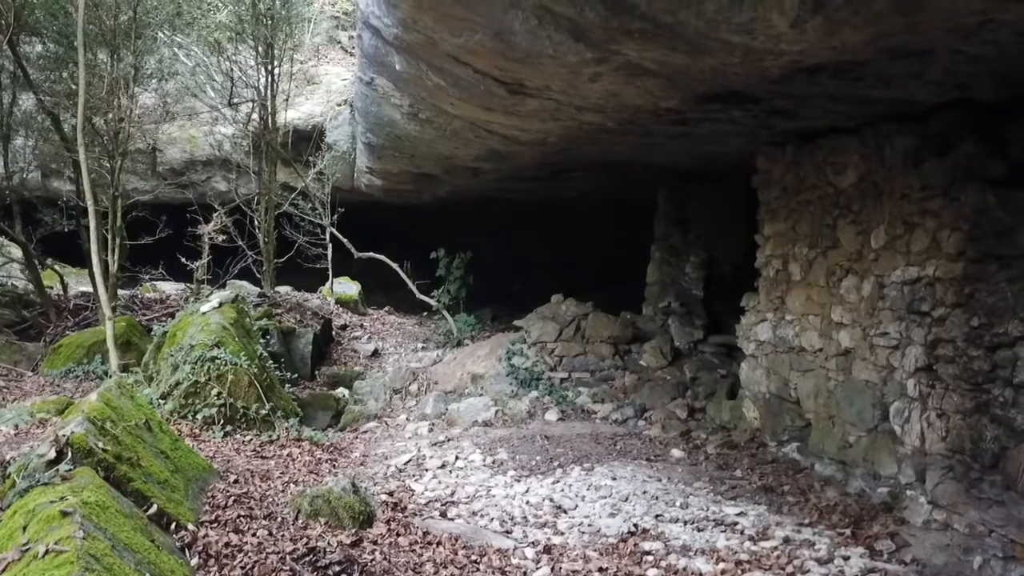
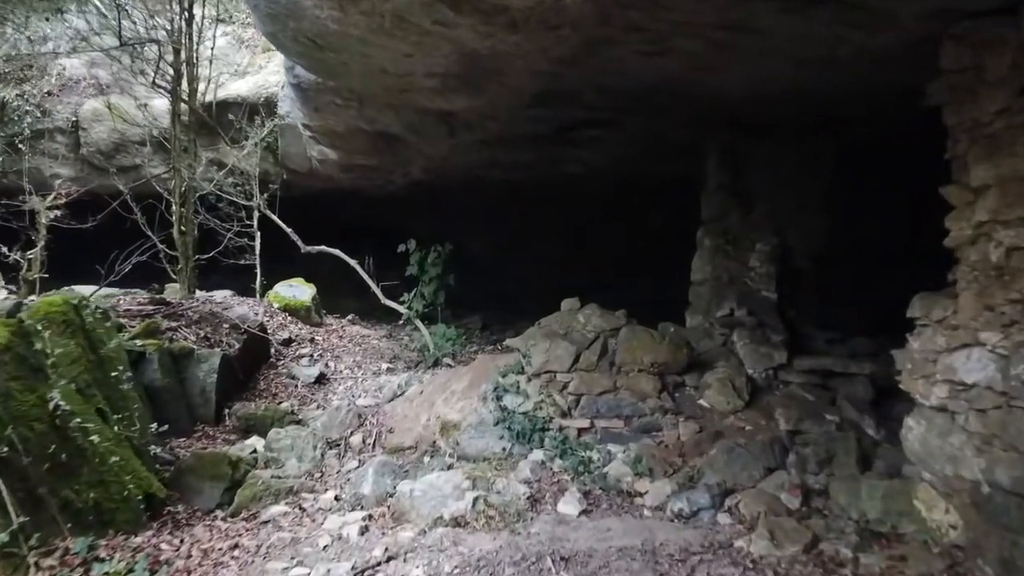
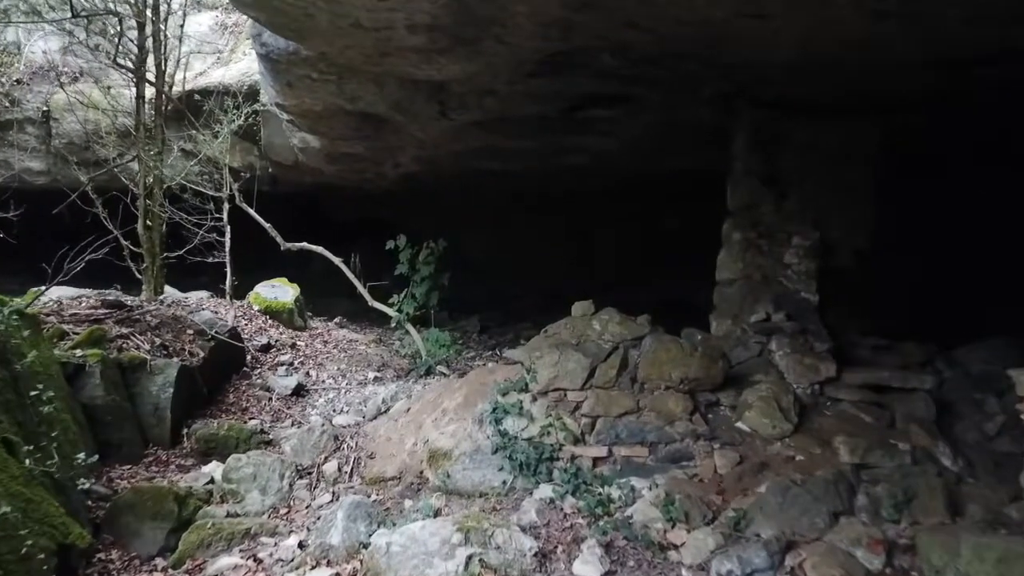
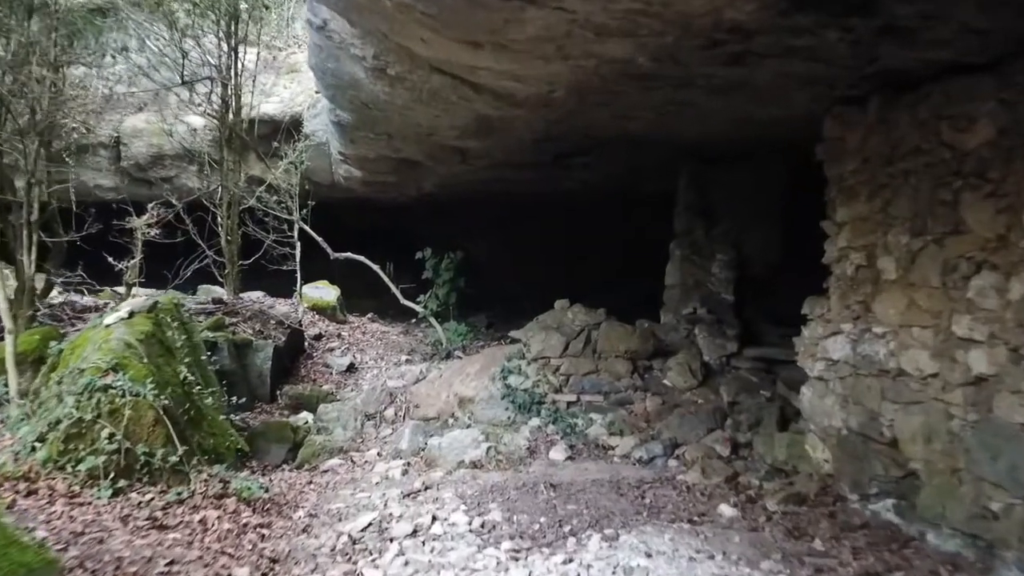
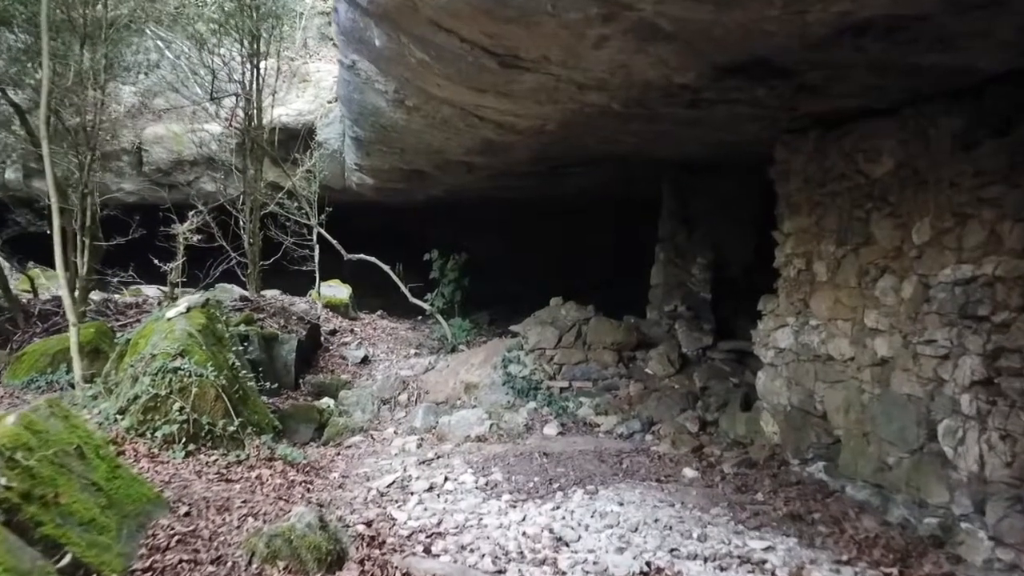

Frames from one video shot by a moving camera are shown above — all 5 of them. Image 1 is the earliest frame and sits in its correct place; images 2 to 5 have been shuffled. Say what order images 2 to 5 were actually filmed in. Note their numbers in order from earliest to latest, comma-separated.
5, 4, 2, 3
